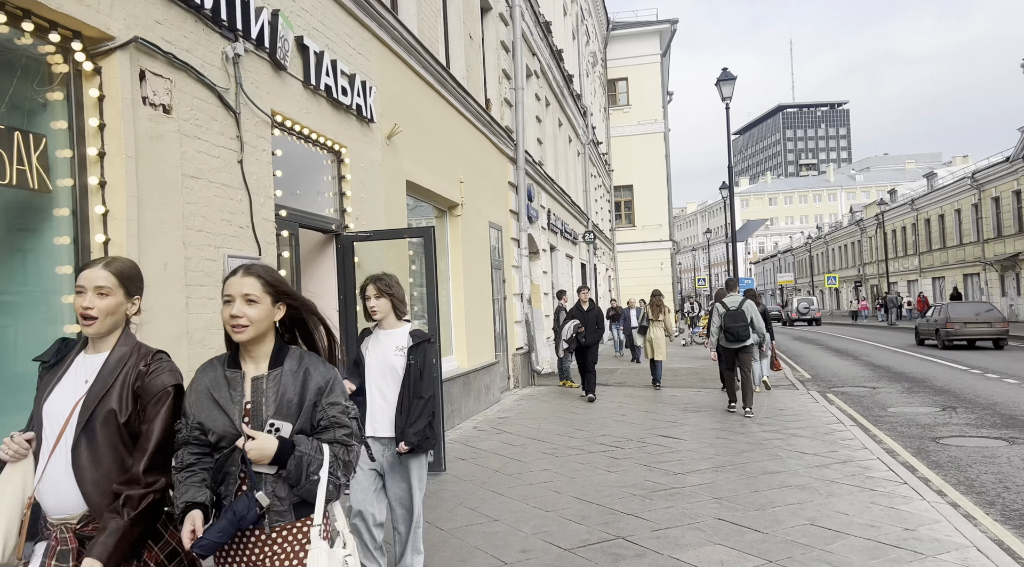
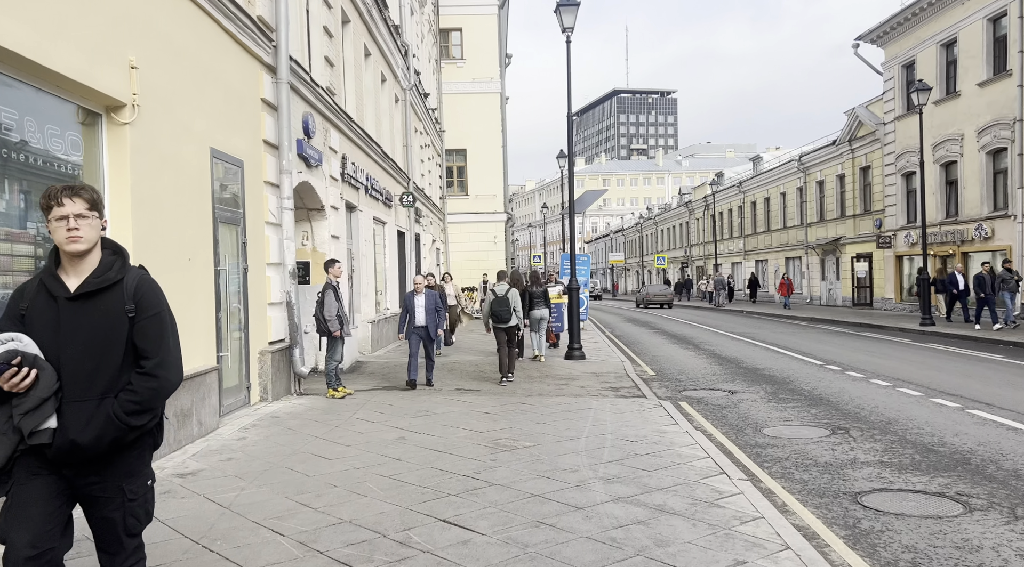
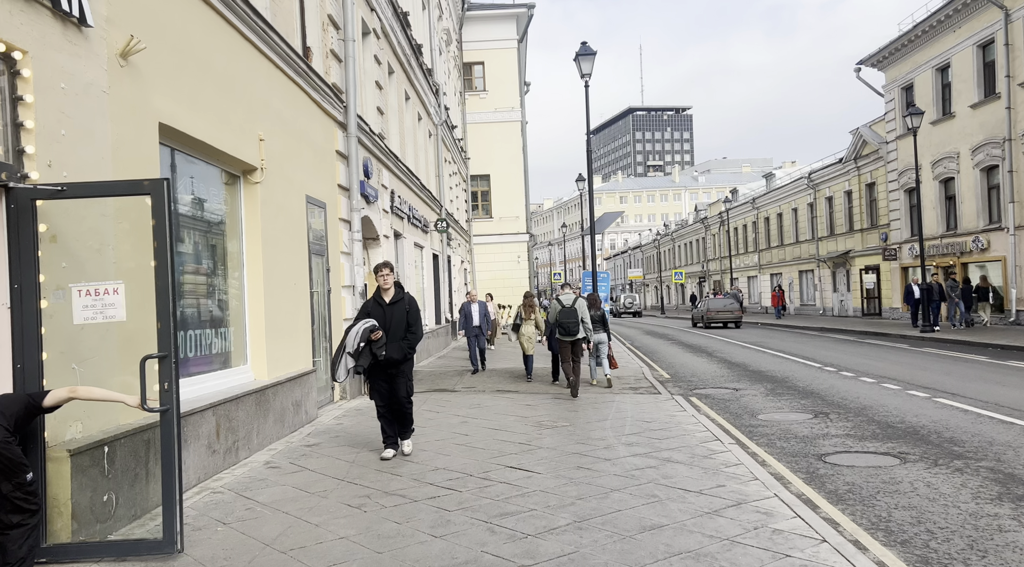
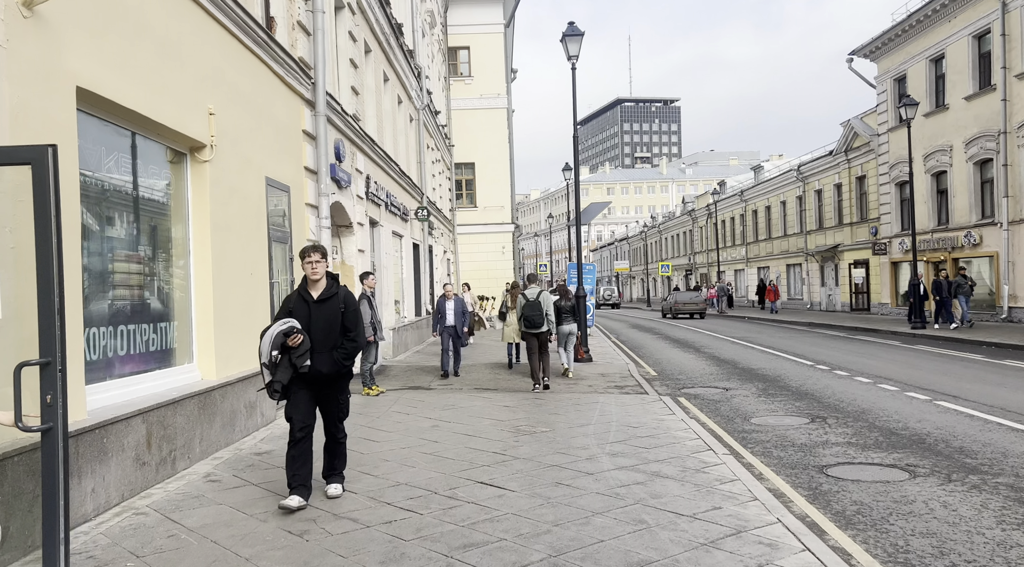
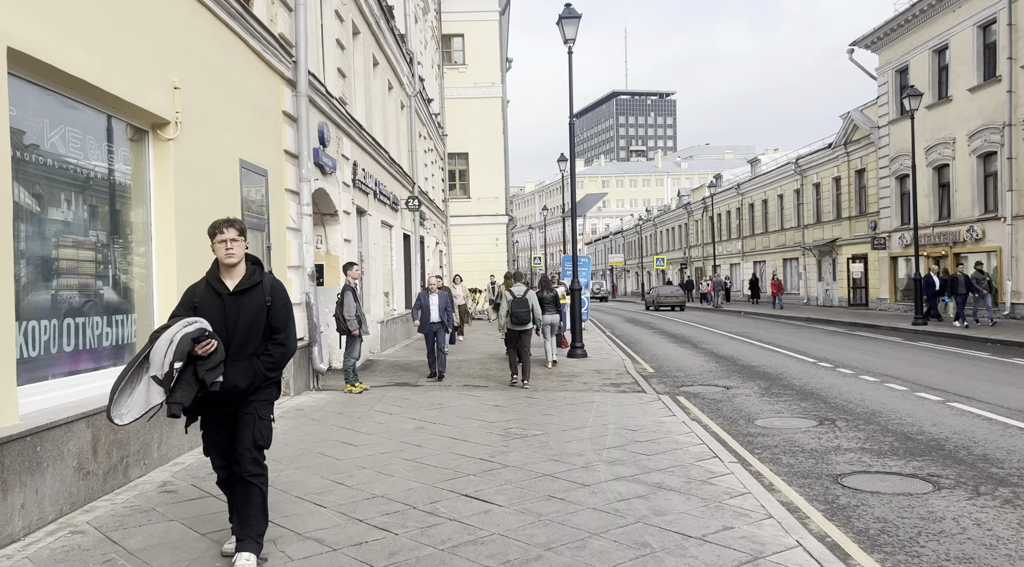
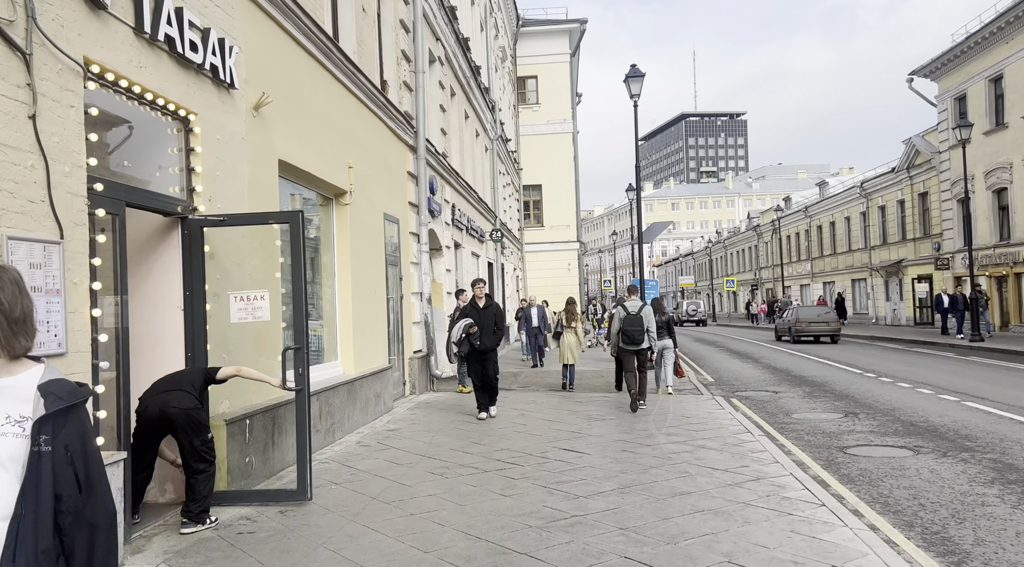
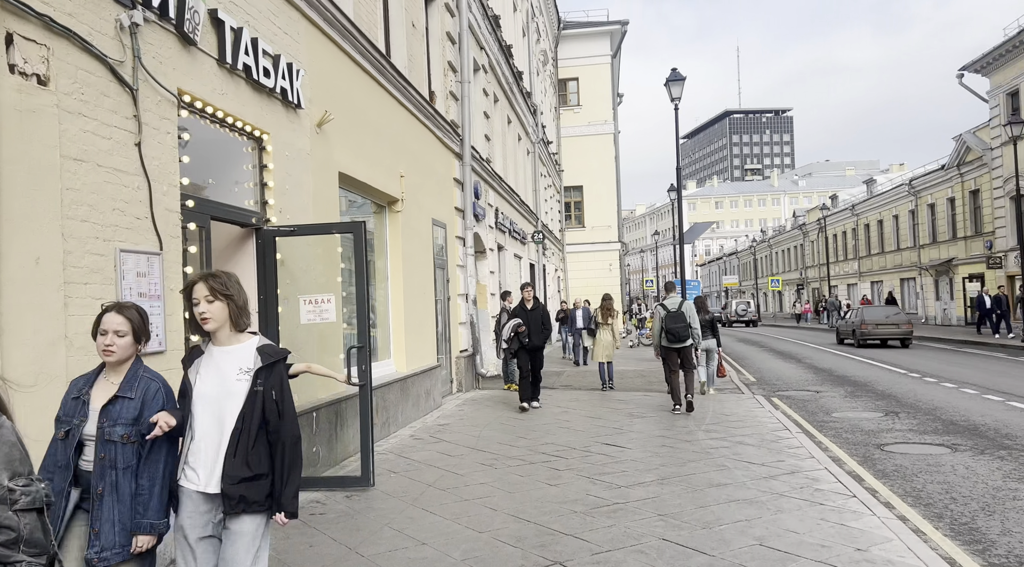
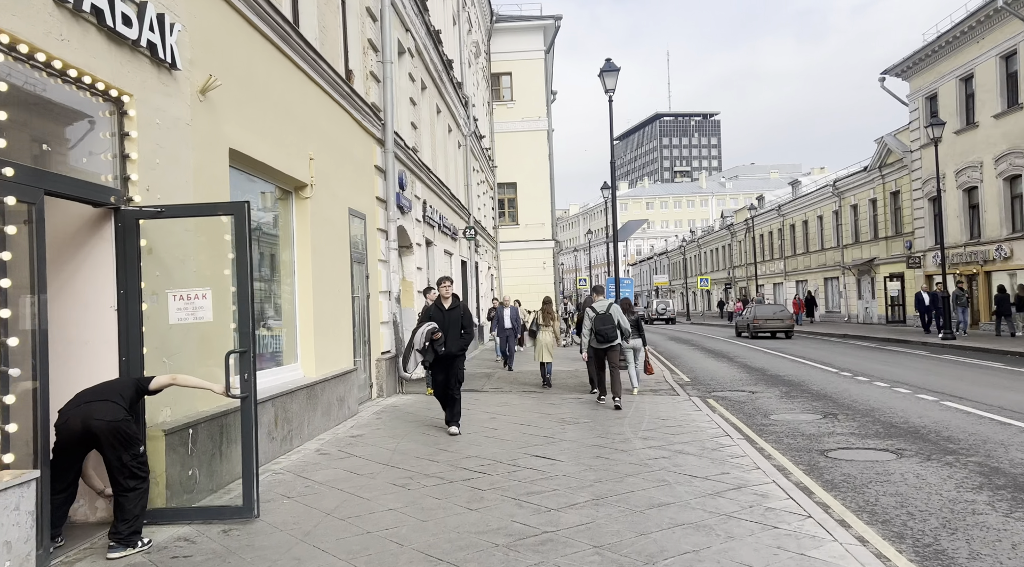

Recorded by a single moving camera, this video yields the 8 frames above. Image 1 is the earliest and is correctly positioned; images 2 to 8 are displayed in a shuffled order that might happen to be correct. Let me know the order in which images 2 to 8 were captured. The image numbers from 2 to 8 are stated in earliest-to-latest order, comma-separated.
7, 6, 8, 3, 4, 5, 2
